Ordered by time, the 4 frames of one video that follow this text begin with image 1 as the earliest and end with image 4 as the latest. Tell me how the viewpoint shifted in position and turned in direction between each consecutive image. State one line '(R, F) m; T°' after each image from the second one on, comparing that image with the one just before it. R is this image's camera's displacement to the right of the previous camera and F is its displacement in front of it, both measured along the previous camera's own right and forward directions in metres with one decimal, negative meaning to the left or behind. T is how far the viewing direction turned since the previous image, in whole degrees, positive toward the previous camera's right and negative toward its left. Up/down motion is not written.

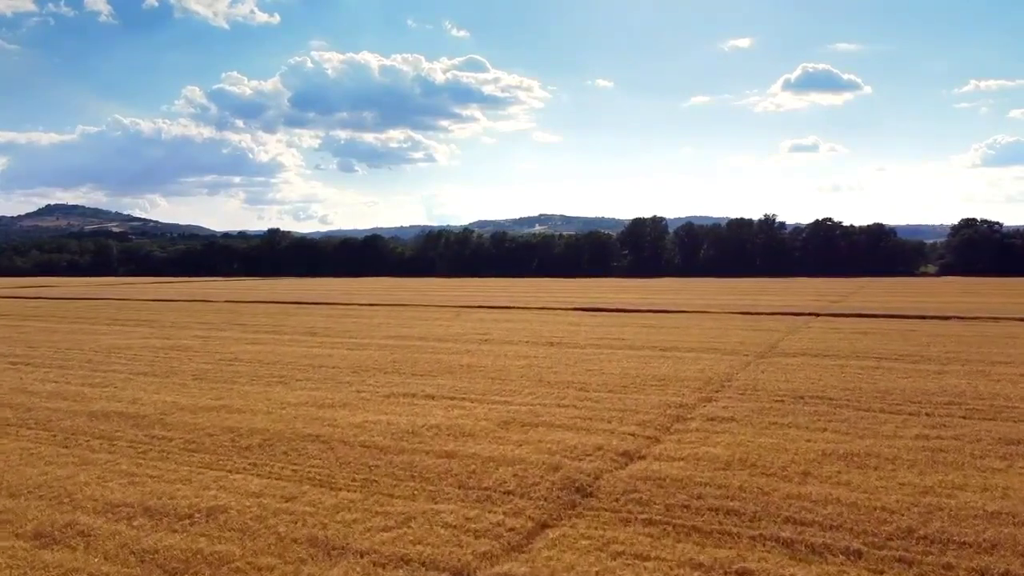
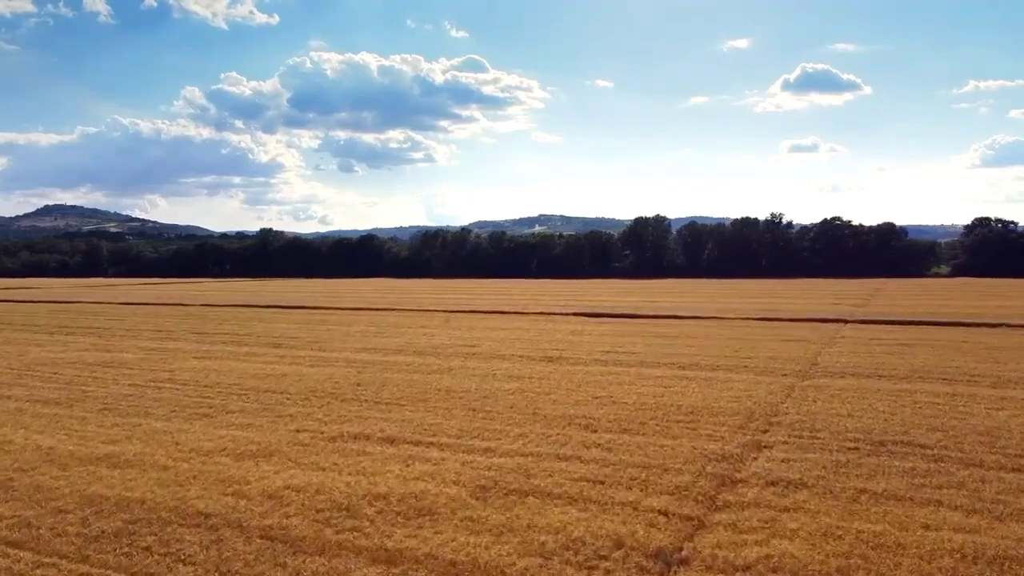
(+0.3, +3.7) m; 0°
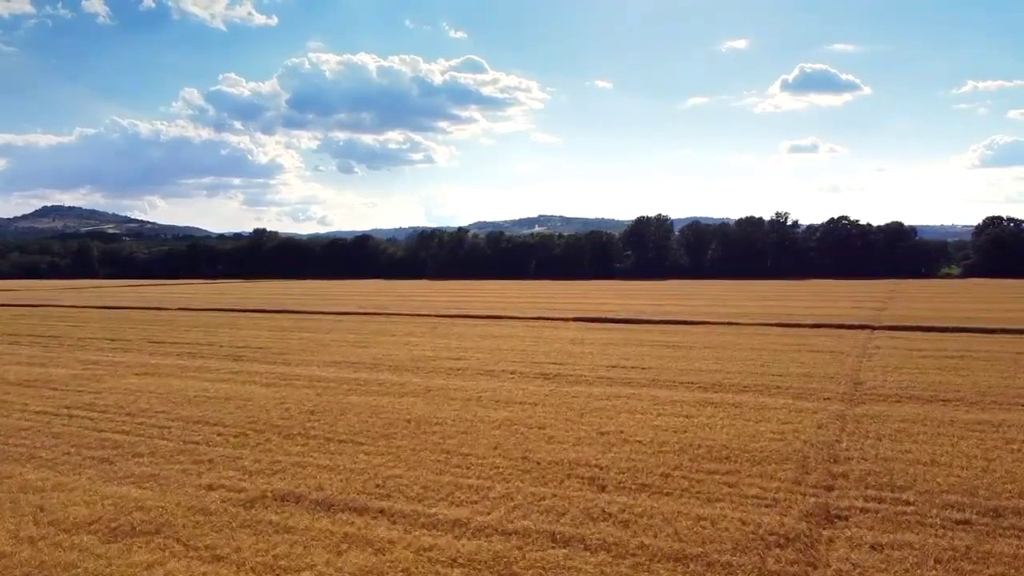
(+0.2, +3.1) m; 0°
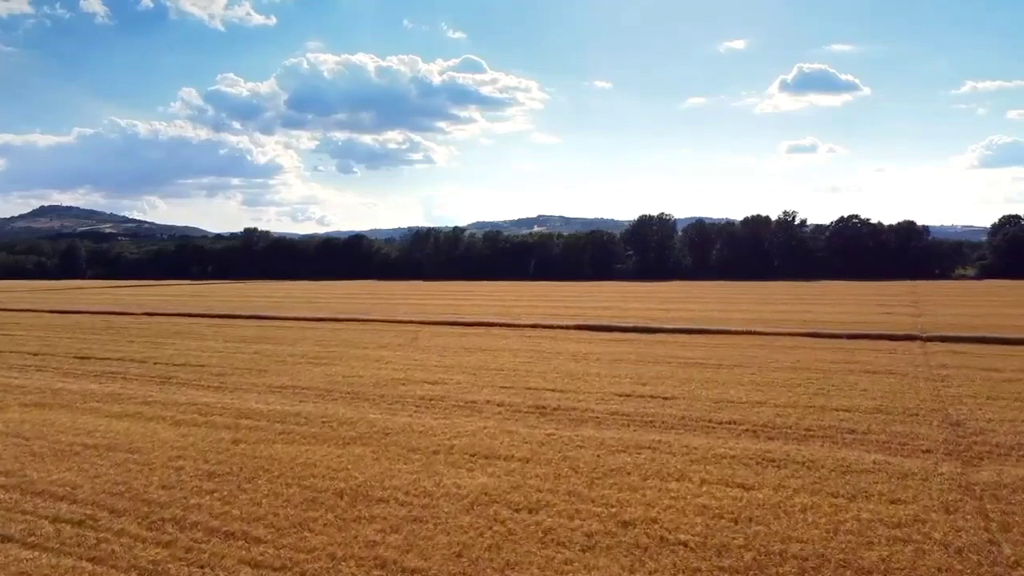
(+0.3, +4.2) m; 0°
